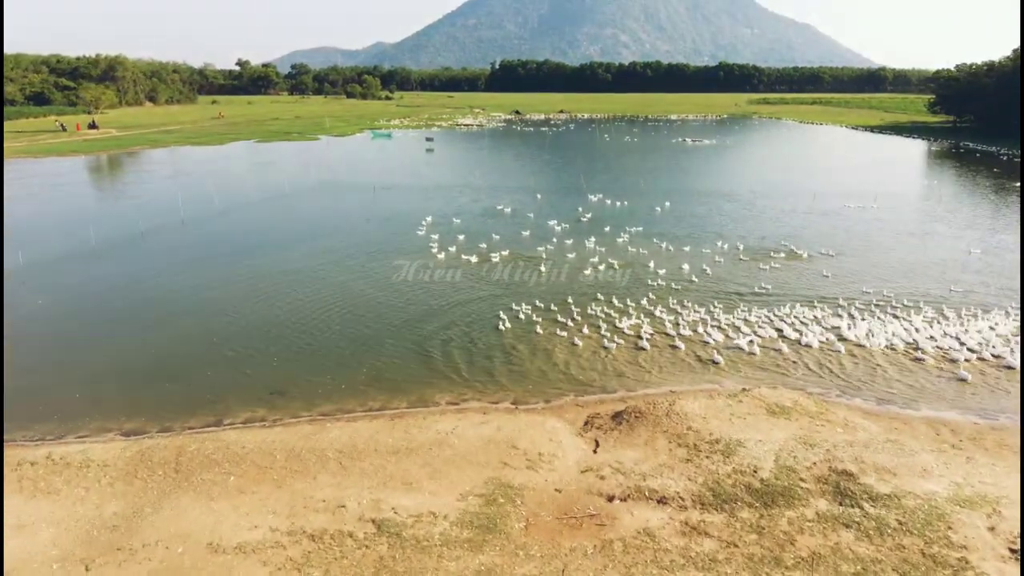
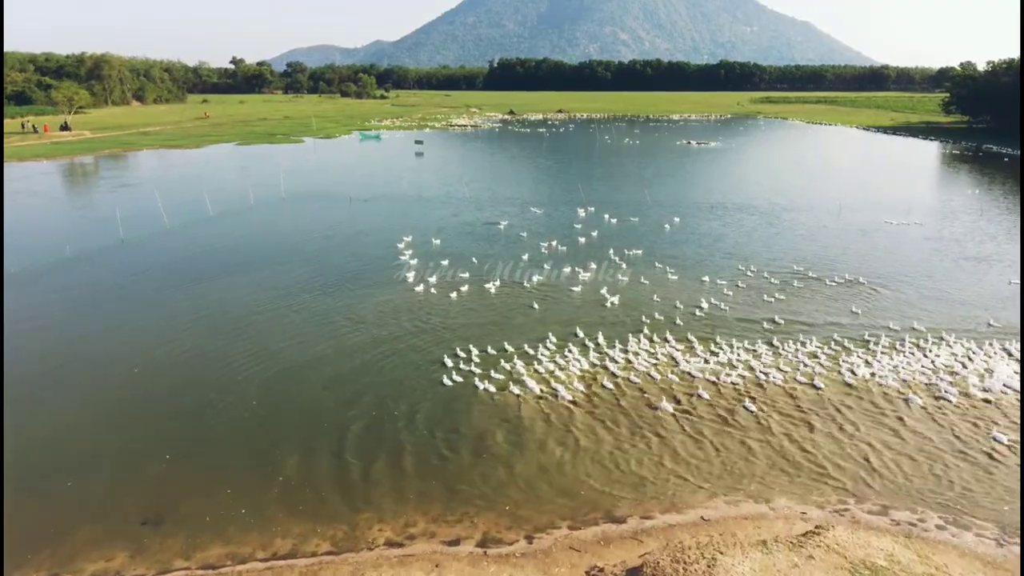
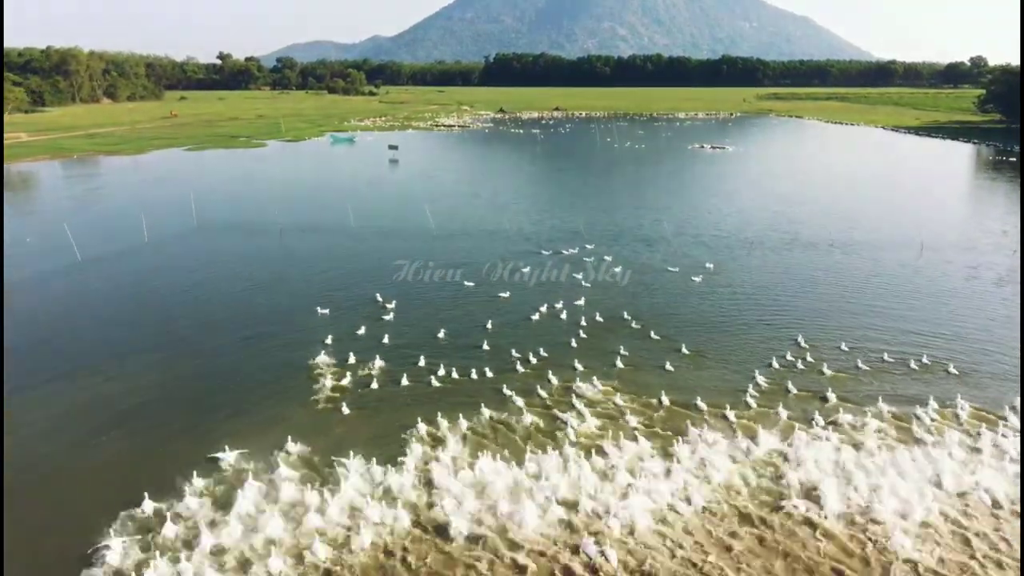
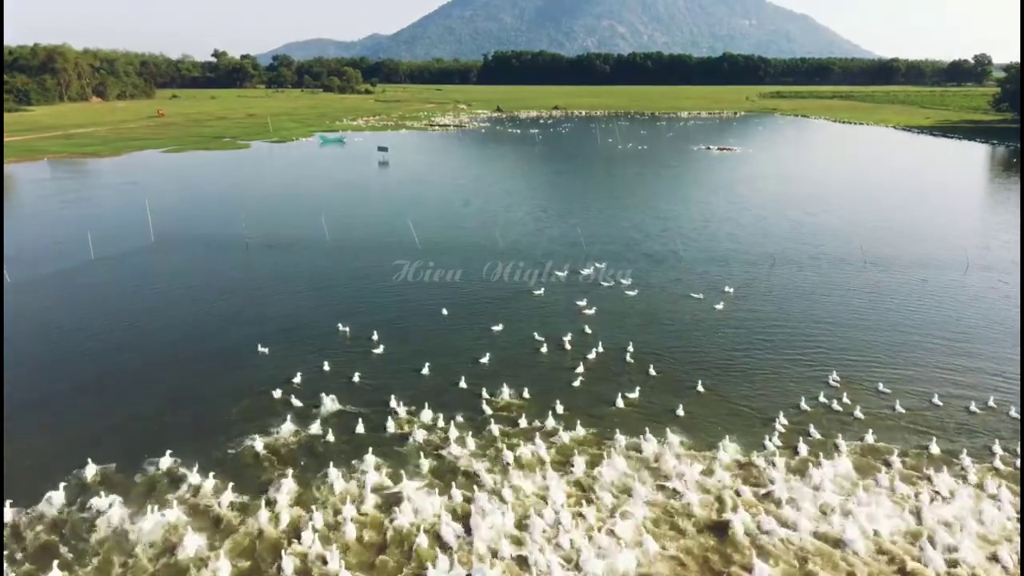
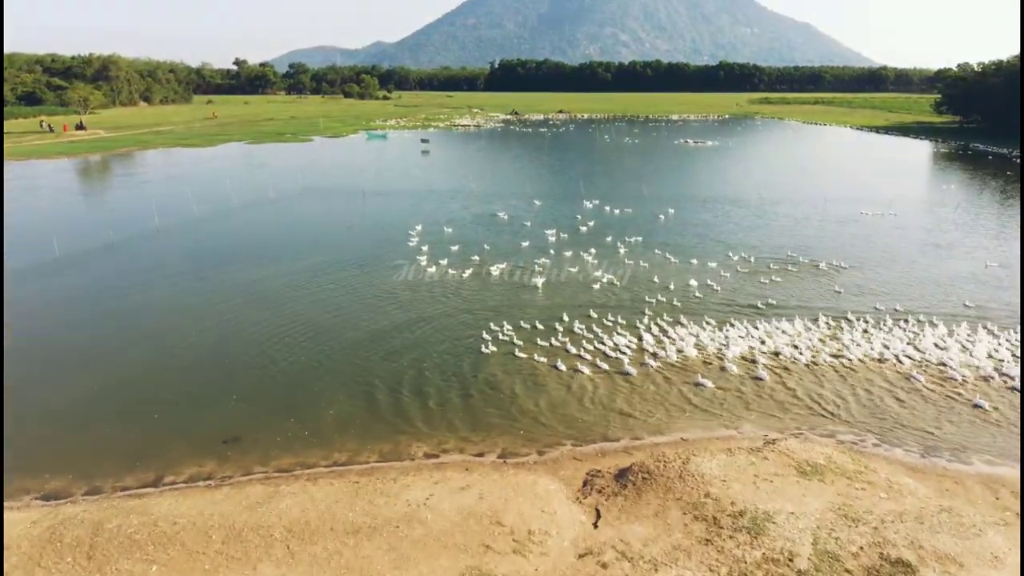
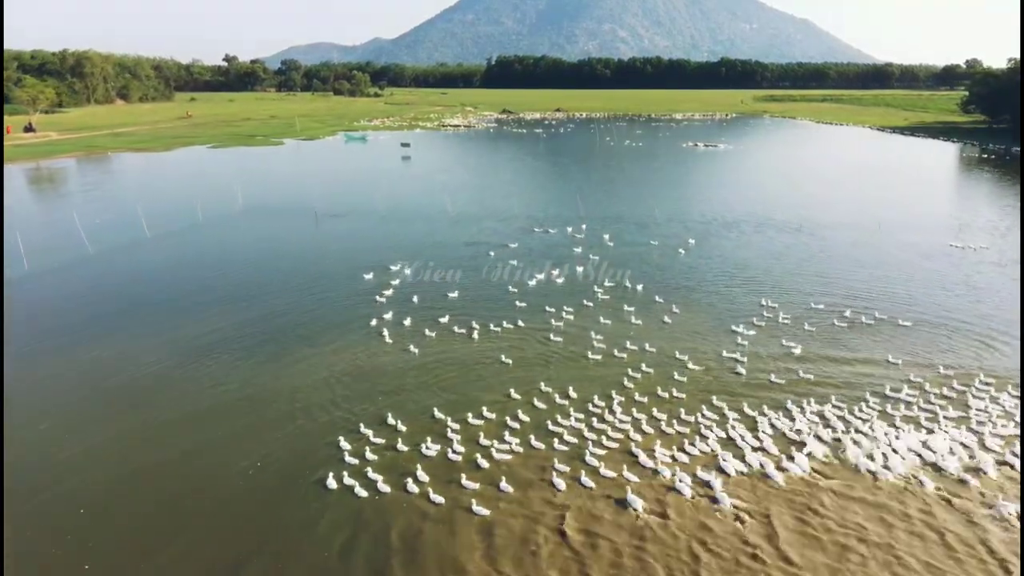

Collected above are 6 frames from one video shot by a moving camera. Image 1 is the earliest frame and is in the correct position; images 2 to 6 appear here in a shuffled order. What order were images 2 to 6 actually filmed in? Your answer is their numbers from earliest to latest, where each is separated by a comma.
5, 2, 6, 3, 4
